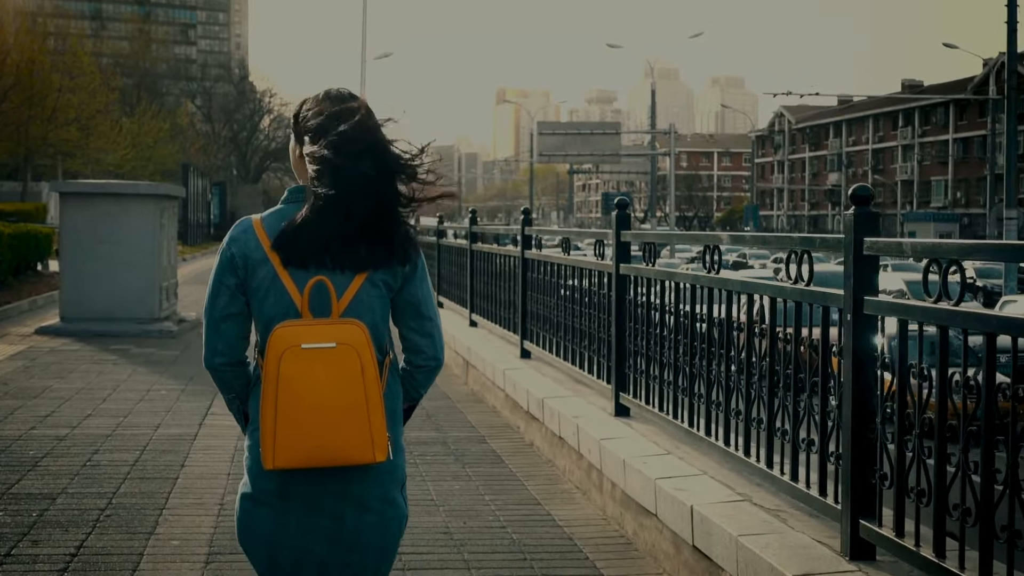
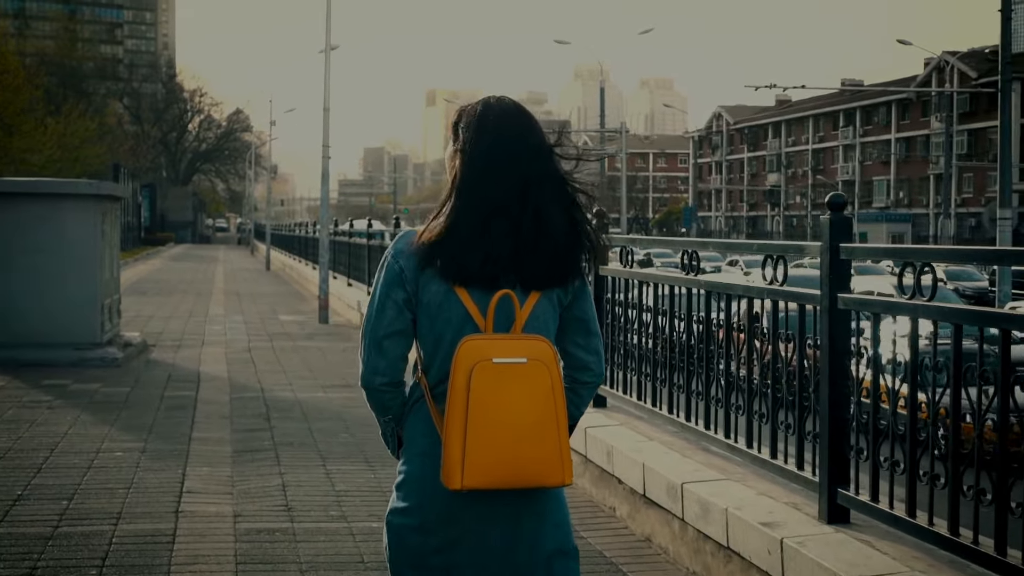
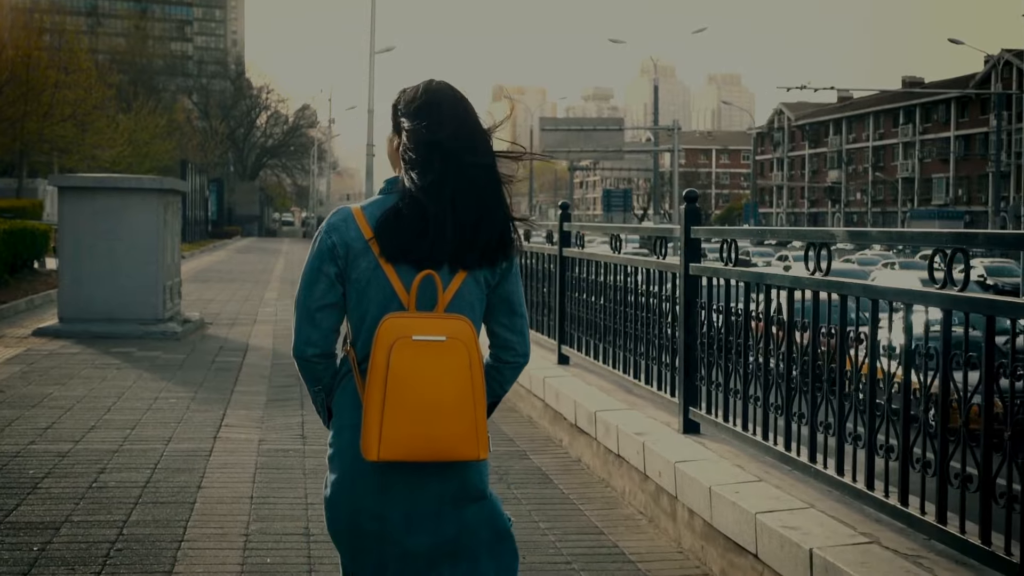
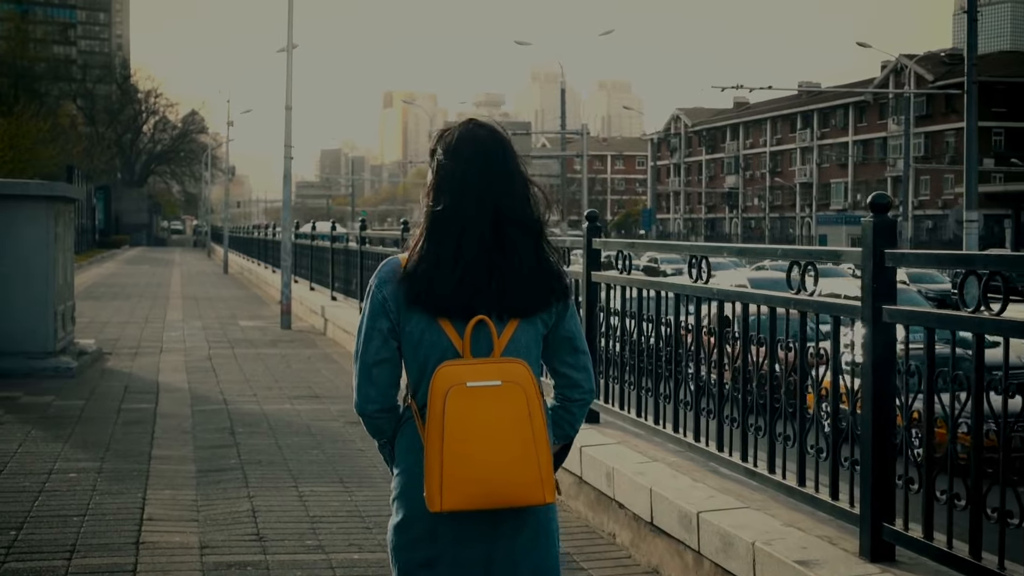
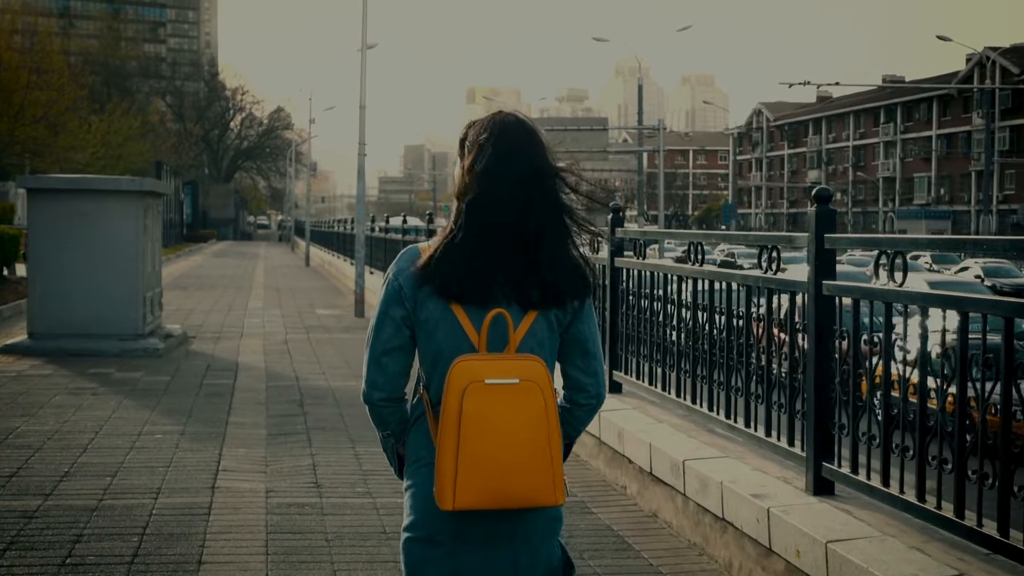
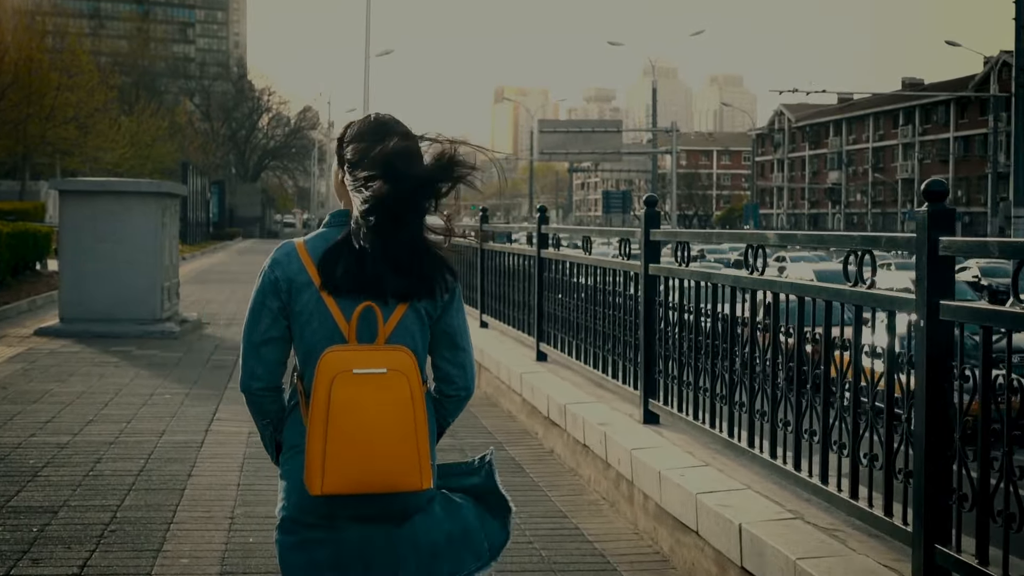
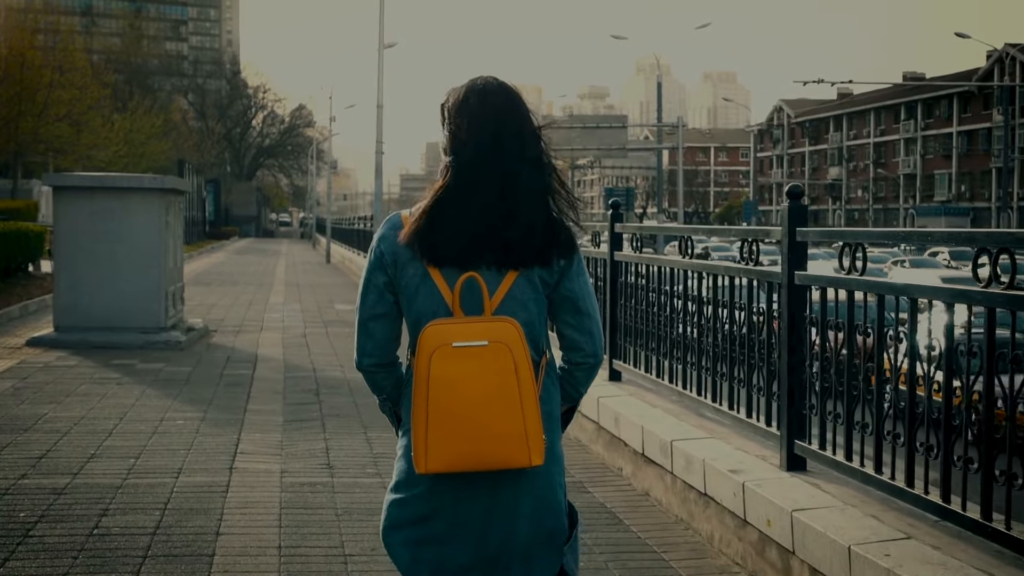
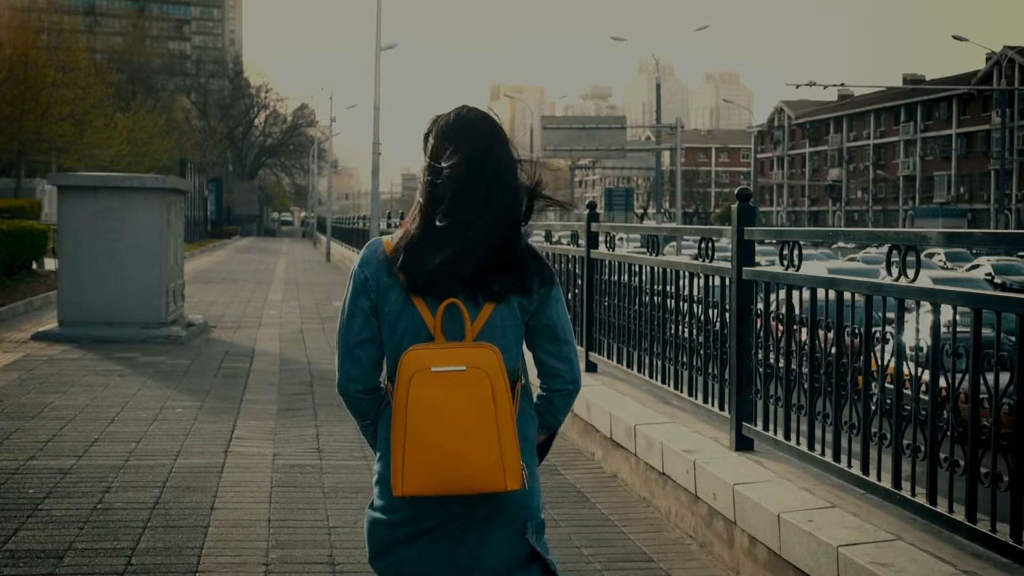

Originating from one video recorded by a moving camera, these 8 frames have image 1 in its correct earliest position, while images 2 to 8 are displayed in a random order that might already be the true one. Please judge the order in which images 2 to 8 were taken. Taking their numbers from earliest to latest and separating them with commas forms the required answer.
6, 3, 8, 7, 5, 2, 4
